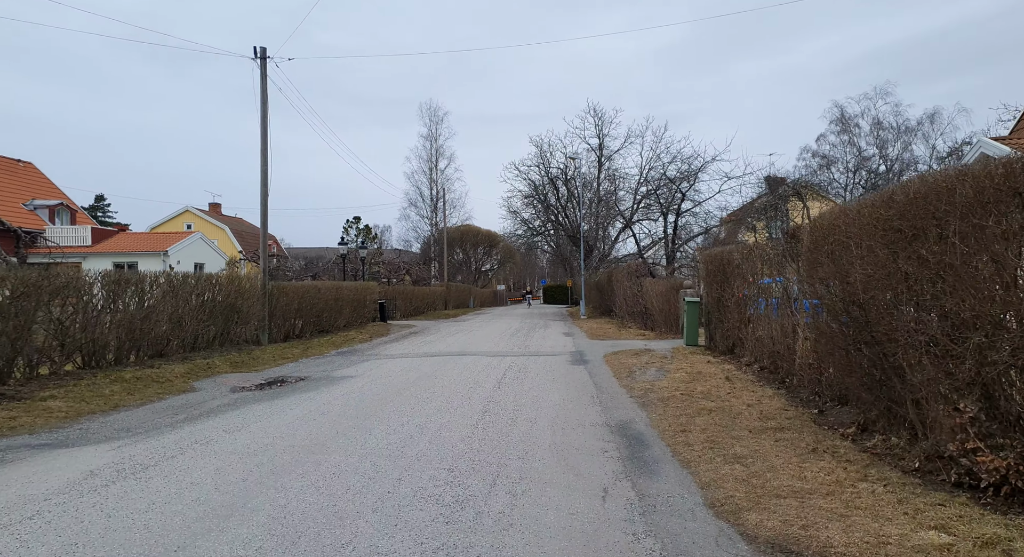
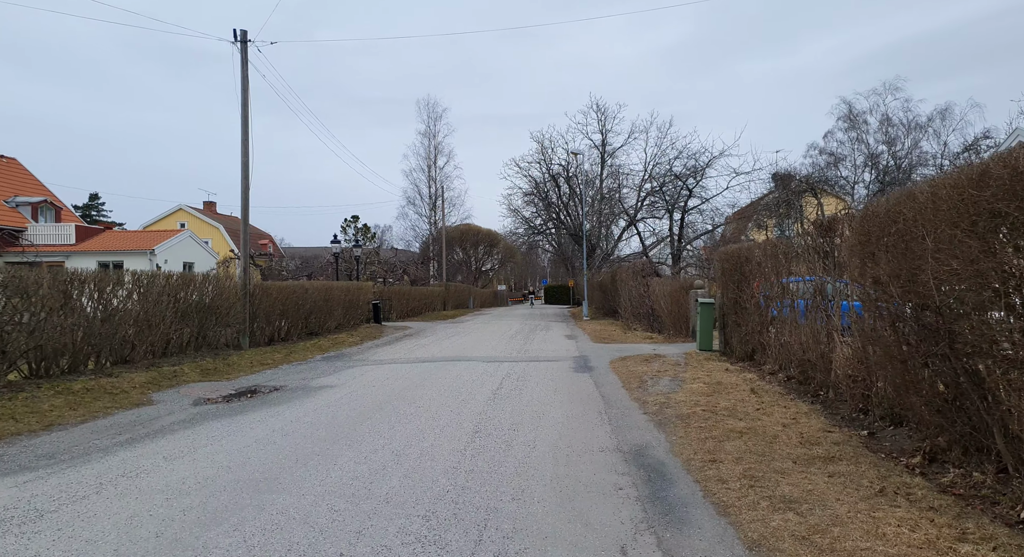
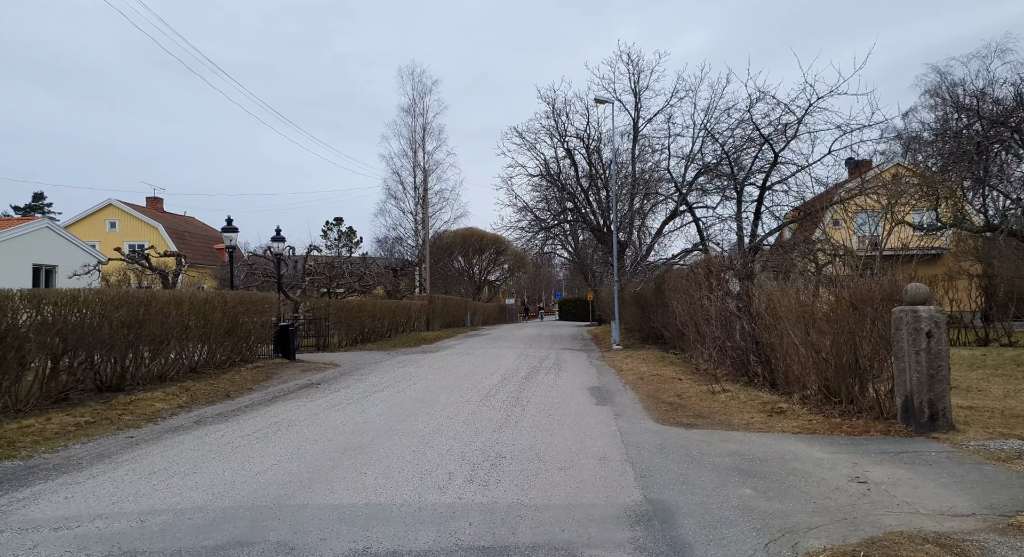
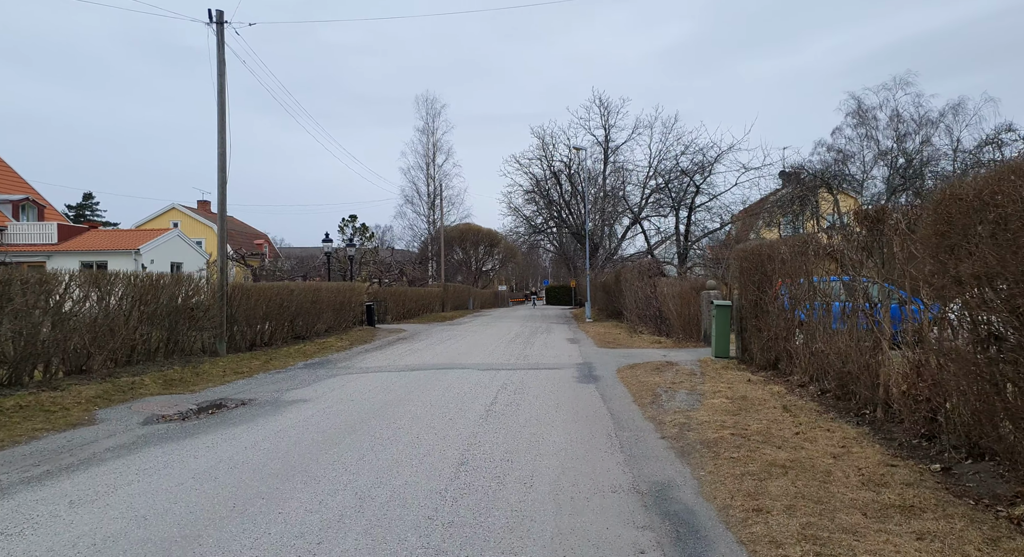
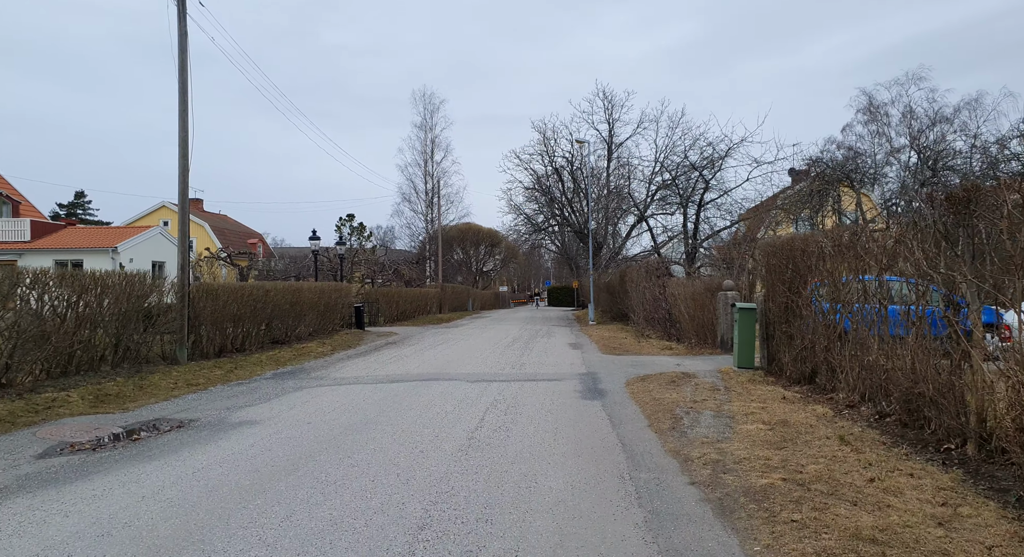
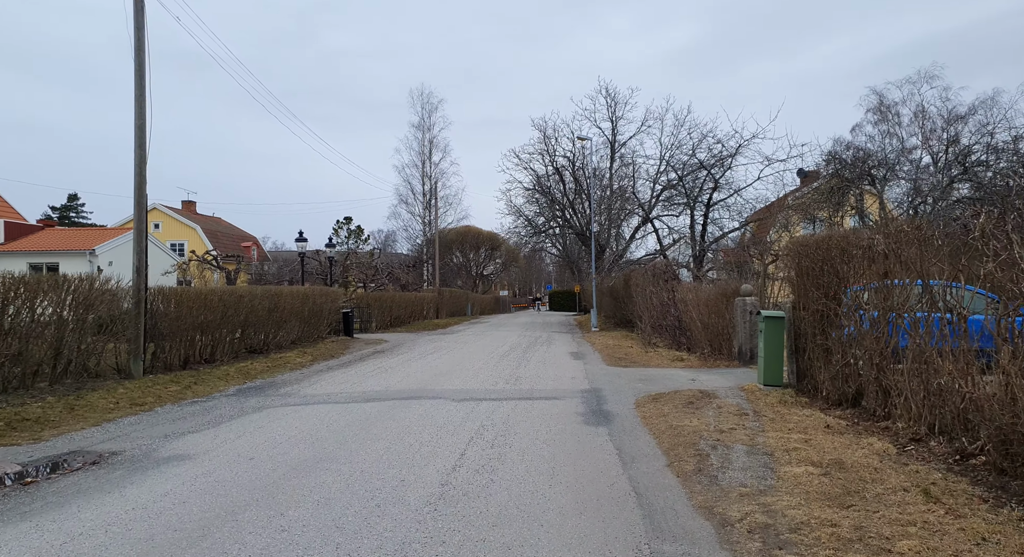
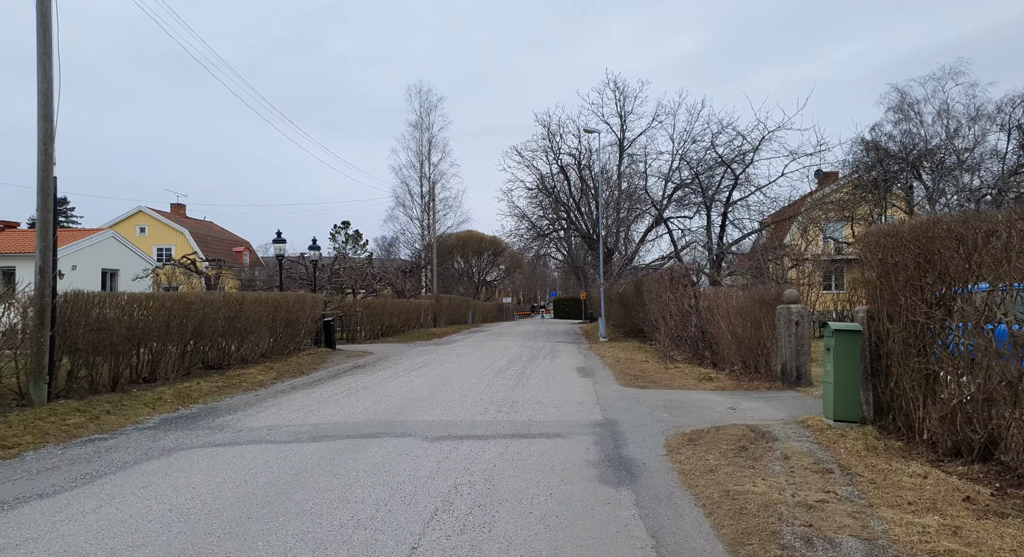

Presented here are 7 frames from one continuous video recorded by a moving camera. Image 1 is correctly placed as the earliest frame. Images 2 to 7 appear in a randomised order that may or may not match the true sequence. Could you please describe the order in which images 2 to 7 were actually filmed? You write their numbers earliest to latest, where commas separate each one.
2, 4, 5, 6, 7, 3
